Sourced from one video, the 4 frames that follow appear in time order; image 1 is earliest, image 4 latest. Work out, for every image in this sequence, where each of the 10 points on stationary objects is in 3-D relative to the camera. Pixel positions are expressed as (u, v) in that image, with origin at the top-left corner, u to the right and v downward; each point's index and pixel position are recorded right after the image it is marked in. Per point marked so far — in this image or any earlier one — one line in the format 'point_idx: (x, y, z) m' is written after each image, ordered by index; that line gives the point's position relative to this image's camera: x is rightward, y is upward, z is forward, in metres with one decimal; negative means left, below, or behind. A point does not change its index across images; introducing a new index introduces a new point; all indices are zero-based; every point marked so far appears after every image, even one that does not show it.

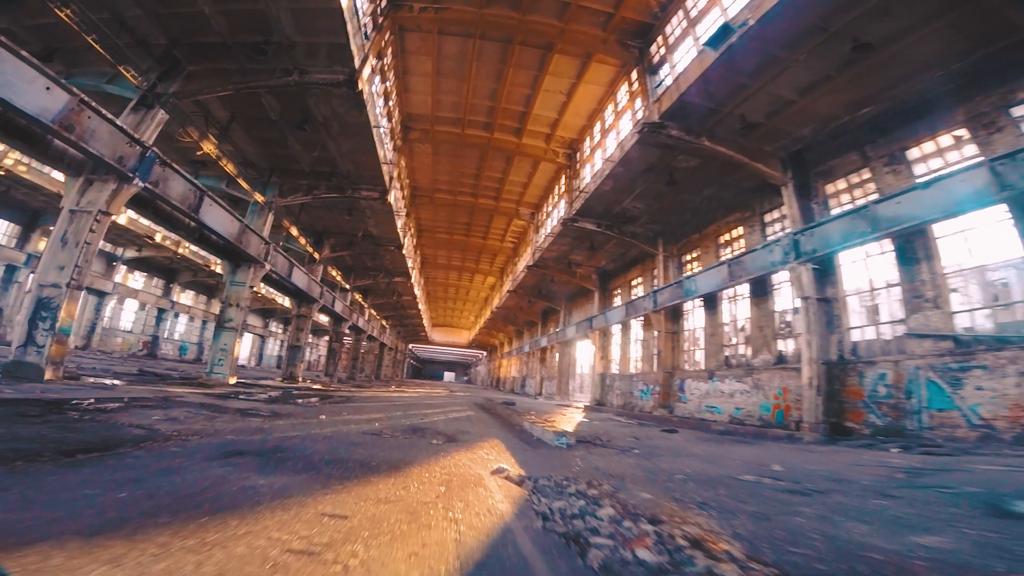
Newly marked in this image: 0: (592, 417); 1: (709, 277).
0: (+3.0, -4.7, +14.8) m
1: (+7.1, +0.4, +14.6) m
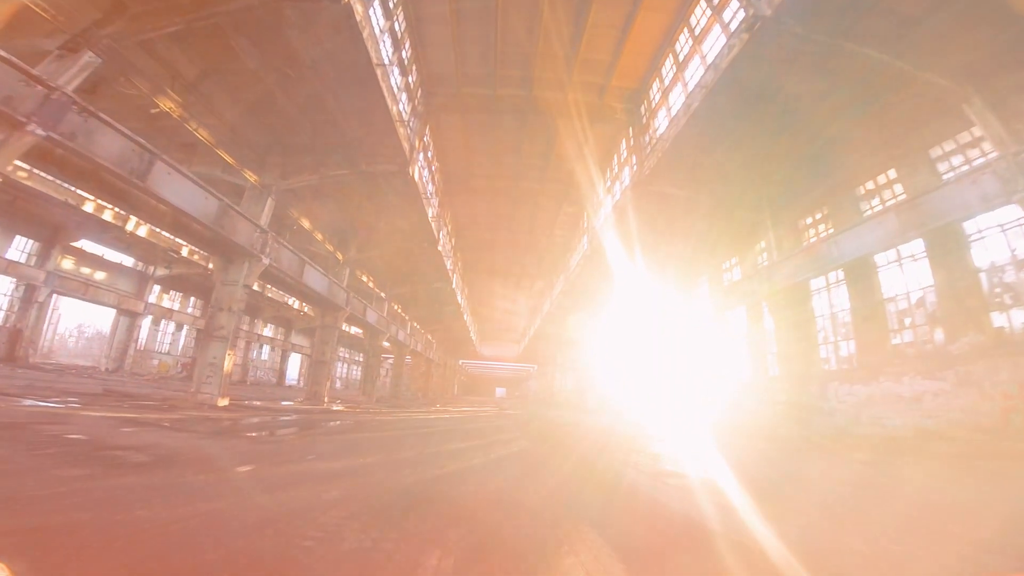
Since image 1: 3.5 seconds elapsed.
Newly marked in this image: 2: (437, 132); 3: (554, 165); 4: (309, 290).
0: (+4.8, -4.1, +10.8) m
1: (+8.6, +1.3, +10.3) m
2: (-3.1, +6.6, +17.4) m
3: (+2.0, +5.7, +19.4) m
4: (-6.8, -0.1, +14.0) m
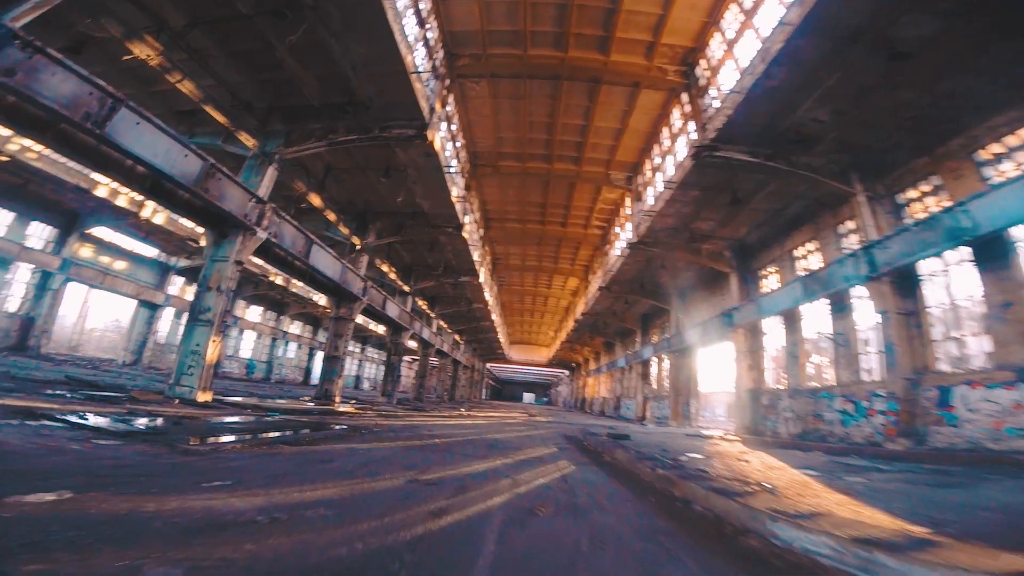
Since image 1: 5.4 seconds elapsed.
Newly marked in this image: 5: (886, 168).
0: (+5.5, -3.7, +8.5) m
1: (+9.3, +1.6, +7.8) m
2: (-1.8, +6.9, +15.8) m
3: (+3.4, +6.0, +17.4) m
4: (-5.8, +0.4, +12.6) m
5: (+11.2, +3.6, +12.4) m
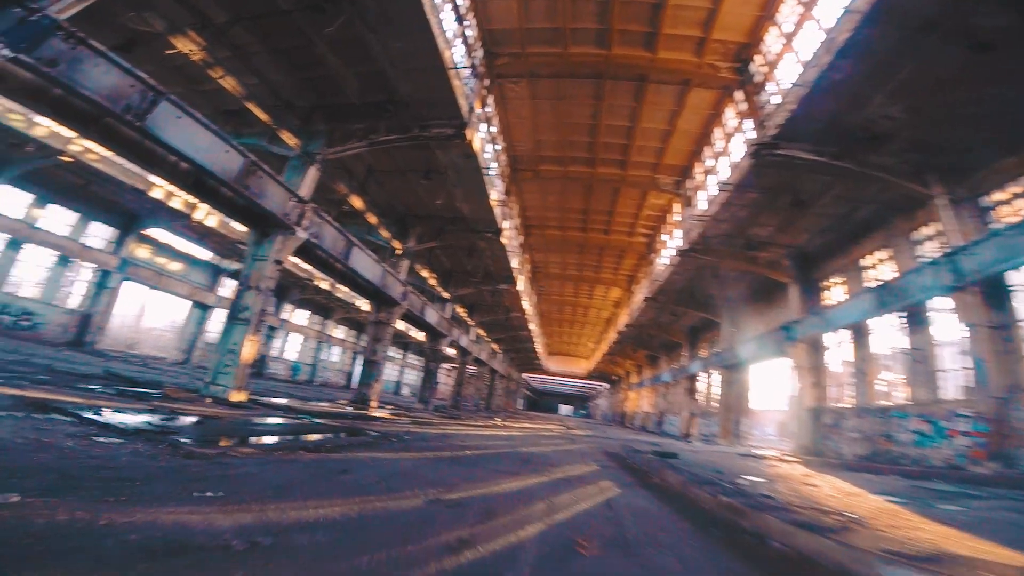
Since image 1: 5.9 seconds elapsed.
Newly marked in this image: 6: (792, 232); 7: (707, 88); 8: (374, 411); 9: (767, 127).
0: (+6.2, -3.8, +7.4) m
1: (+9.9, +1.5, +6.5) m
2: (-0.3, +6.7, +15.6) m
3: (+5.0, +5.7, +16.6) m
4: (-4.7, +0.3, +12.6) m
5: (+12.3, +3.3, +10.9) m
6: (+10.6, +2.0, +15.8) m
7: (+6.5, +6.7, +13.8) m
8: (-4.6, -4.1, +13.7) m
9: (+6.9, +4.5, +11.5) m
